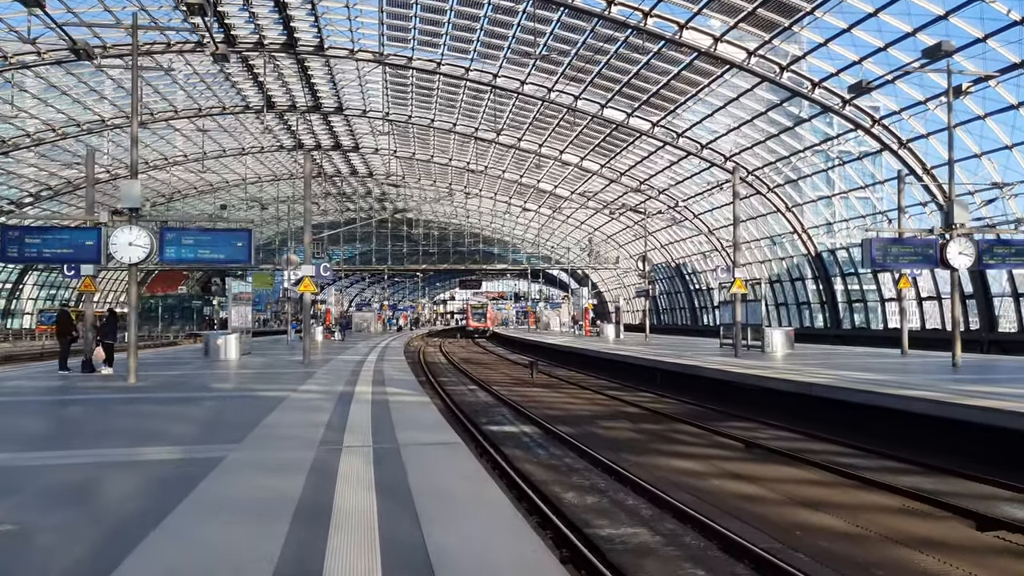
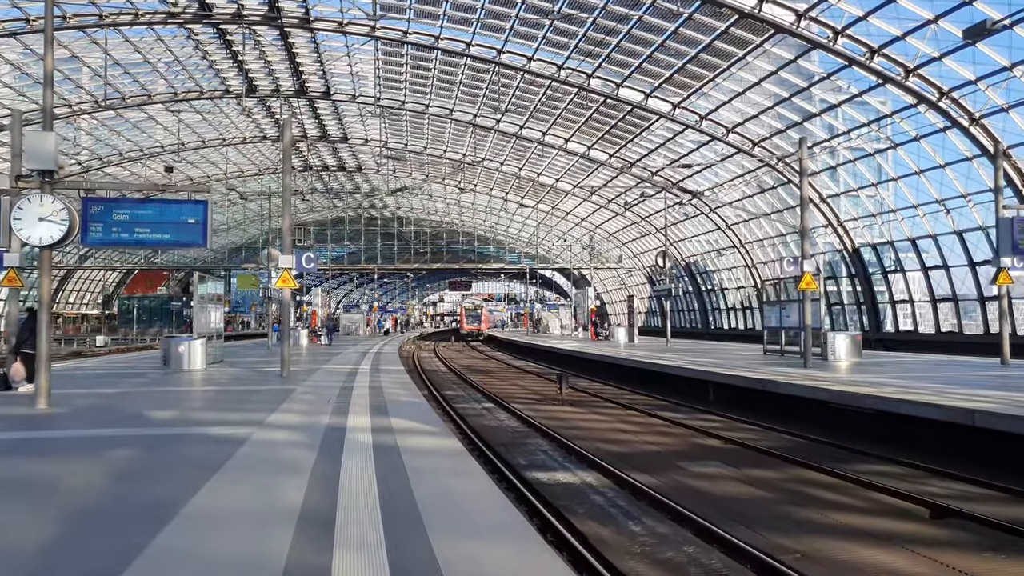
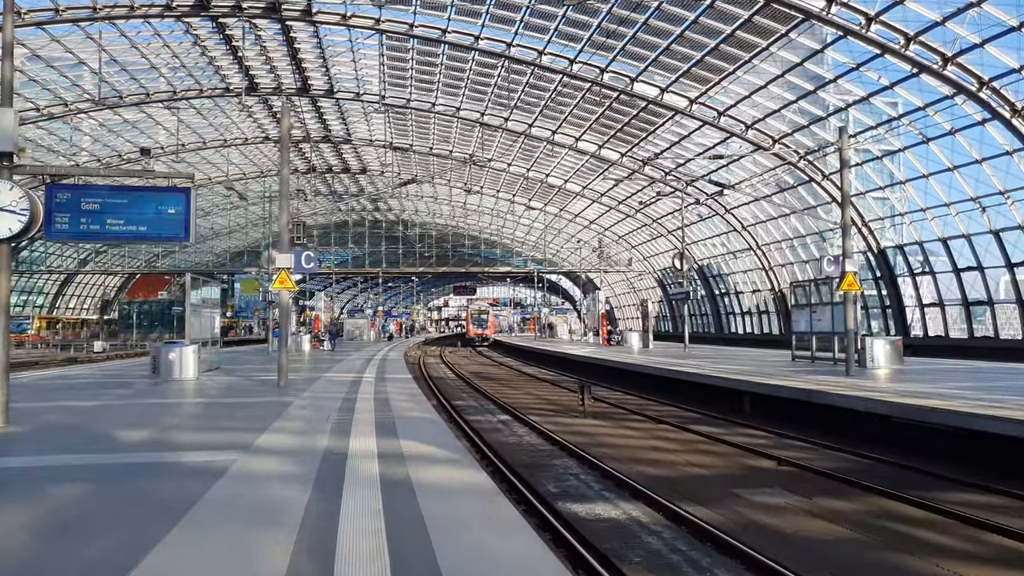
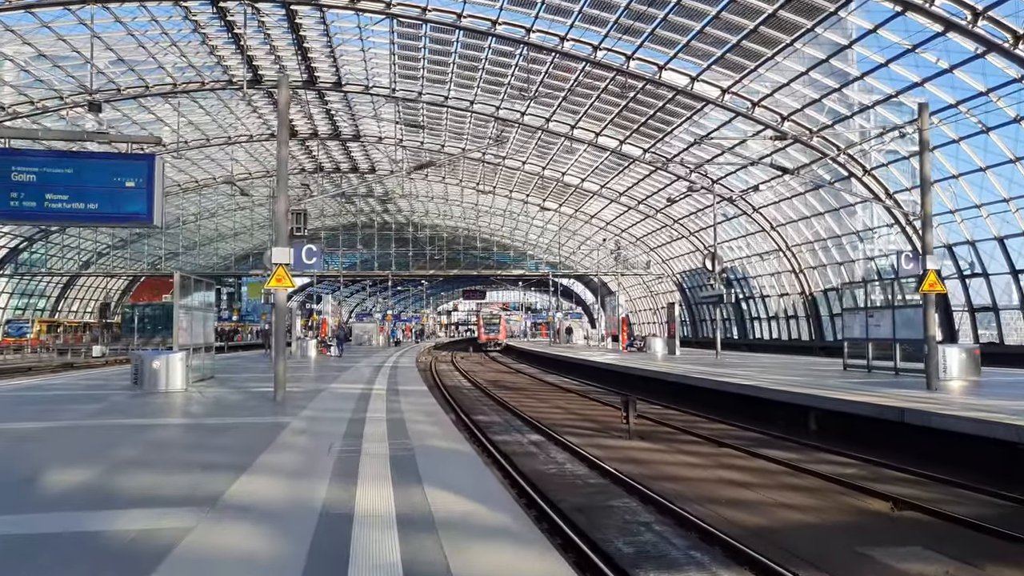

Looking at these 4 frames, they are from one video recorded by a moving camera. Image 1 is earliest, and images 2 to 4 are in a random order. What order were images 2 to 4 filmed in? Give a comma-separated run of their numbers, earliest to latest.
2, 3, 4
